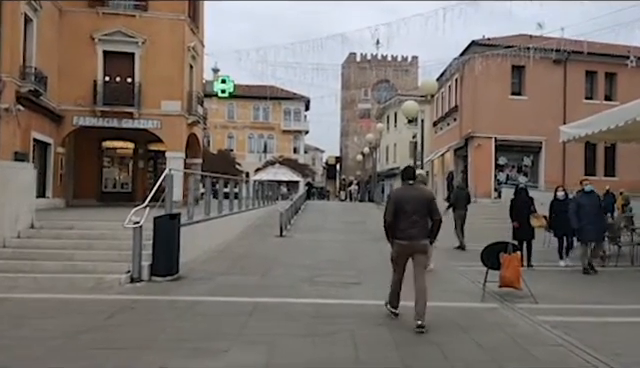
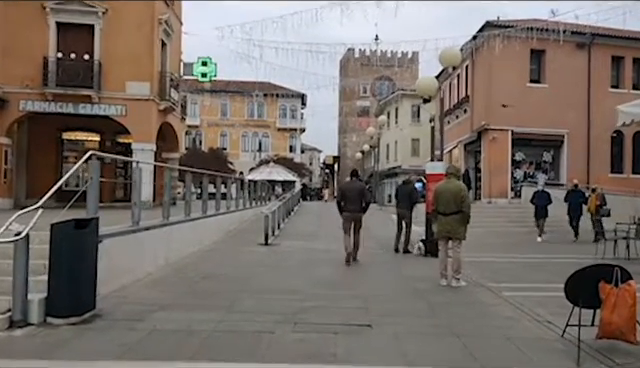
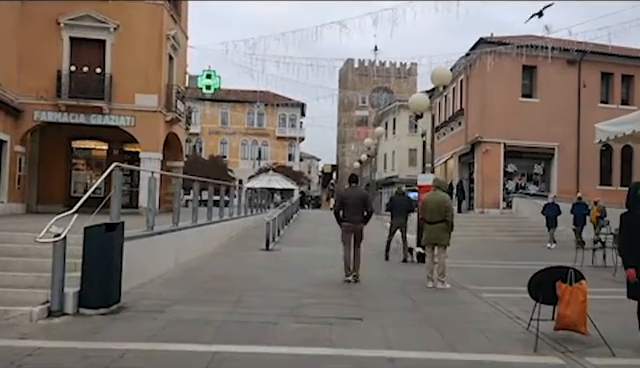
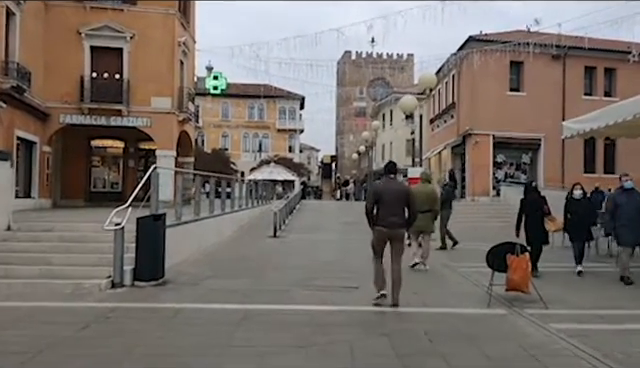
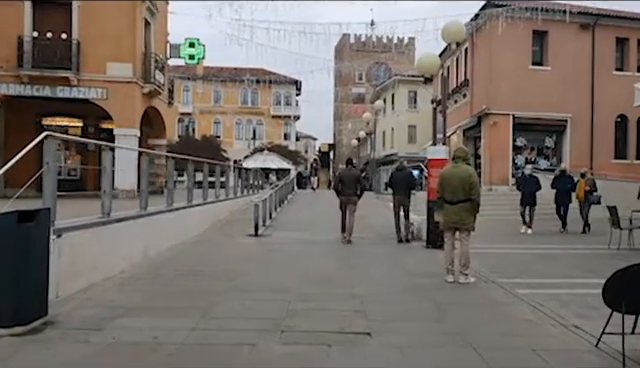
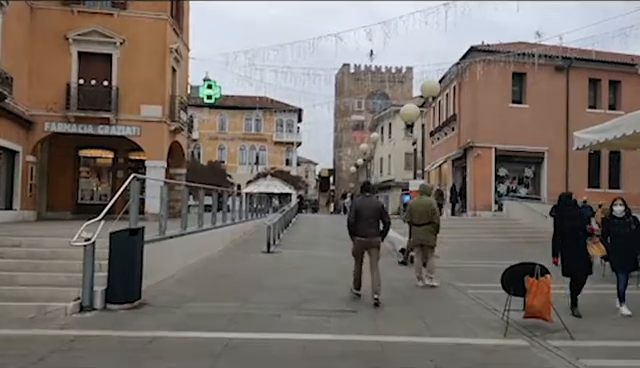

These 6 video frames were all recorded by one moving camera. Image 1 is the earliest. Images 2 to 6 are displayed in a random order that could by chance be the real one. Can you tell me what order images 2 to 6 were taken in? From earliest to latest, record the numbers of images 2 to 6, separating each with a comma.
4, 6, 3, 2, 5
